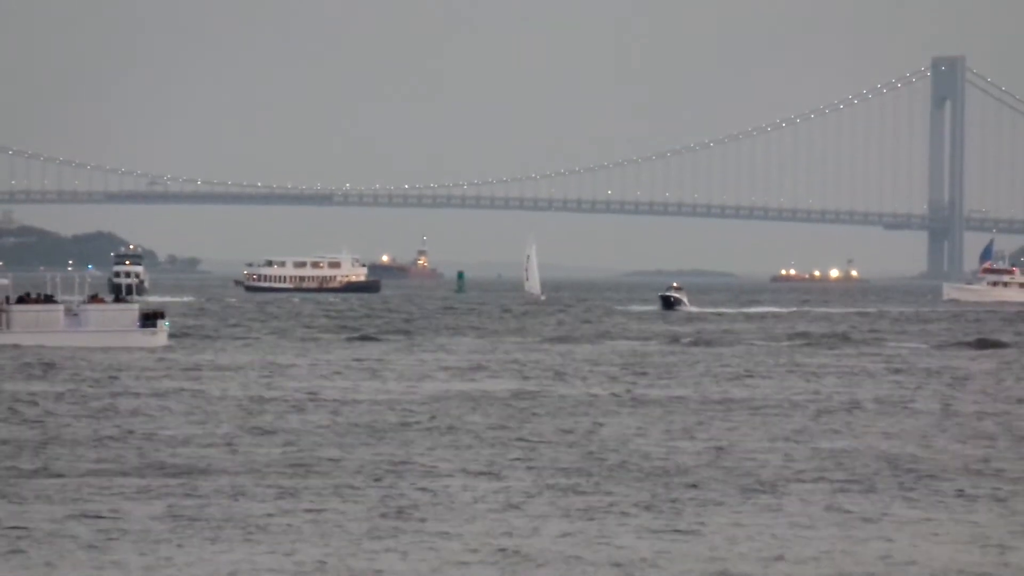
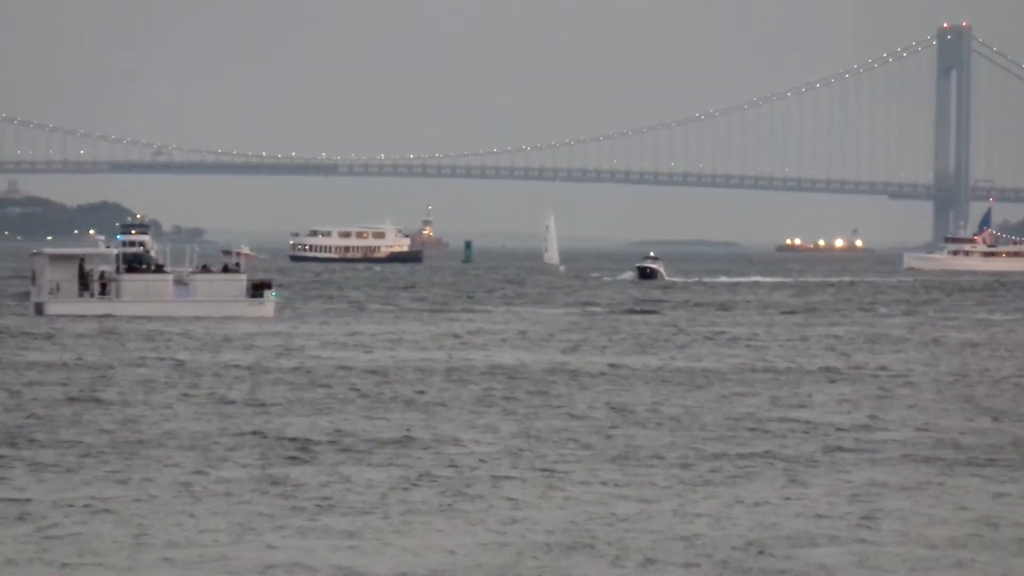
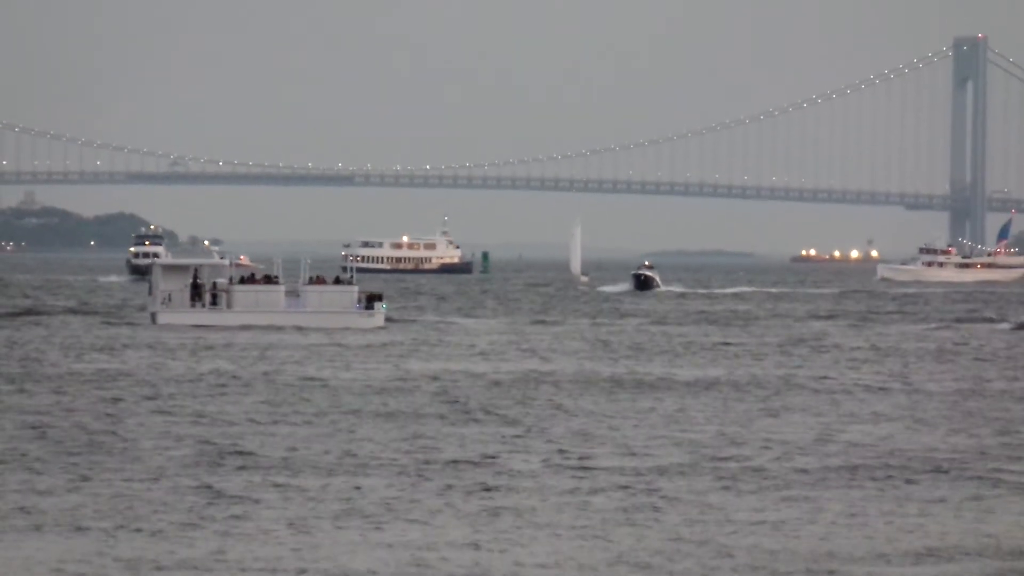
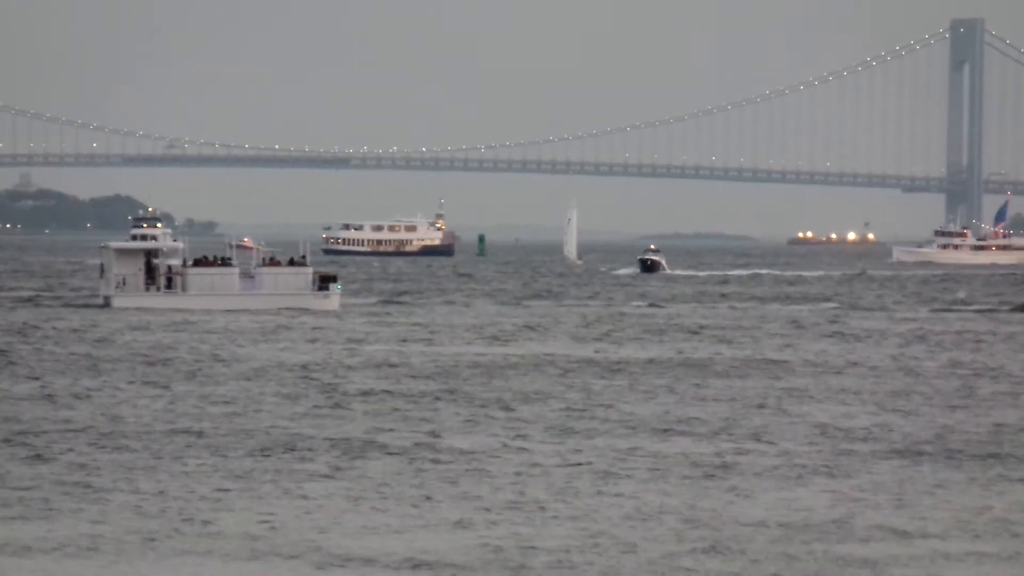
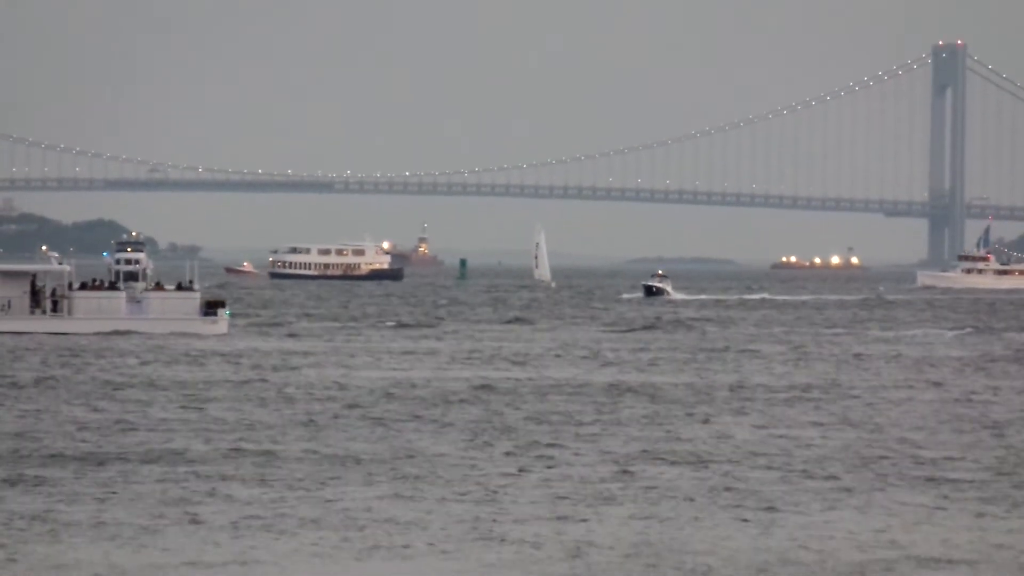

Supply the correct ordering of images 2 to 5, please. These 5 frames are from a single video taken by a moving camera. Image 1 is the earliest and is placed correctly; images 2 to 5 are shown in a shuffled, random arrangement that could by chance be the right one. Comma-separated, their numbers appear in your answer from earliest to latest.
5, 2, 4, 3
